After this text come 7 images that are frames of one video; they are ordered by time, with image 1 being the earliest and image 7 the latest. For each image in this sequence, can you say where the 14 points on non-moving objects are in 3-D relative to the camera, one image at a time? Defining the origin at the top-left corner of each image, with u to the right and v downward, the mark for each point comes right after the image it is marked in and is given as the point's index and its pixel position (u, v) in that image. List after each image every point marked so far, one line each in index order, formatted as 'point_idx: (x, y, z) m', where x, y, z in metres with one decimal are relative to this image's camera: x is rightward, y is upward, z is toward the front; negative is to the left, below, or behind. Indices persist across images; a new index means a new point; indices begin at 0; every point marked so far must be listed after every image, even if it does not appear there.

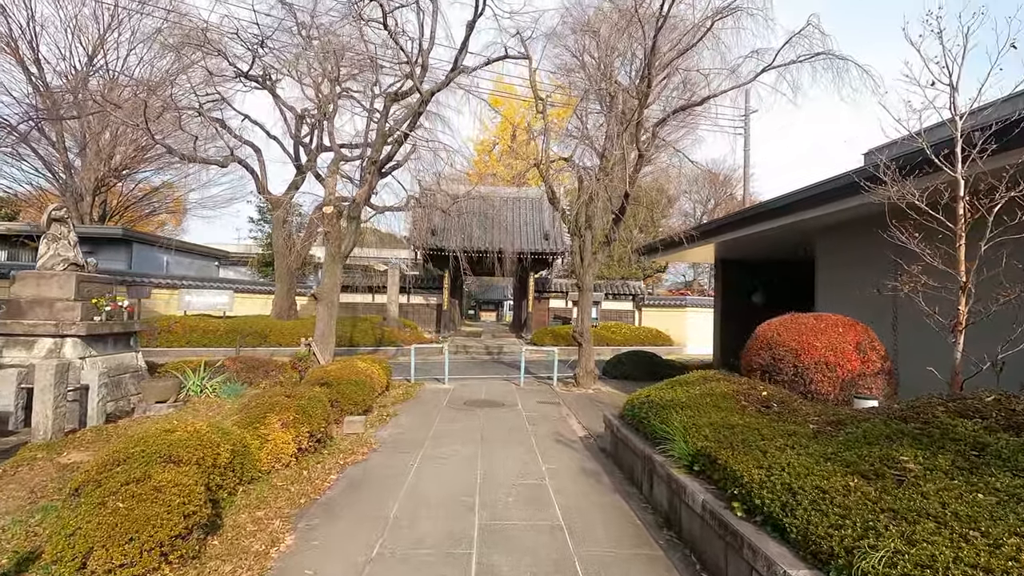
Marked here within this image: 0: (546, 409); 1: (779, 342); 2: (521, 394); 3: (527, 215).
0: (+0.5, -1.7, +7.5) m
1: (+2.0, -0.4, +4.1) m
2: (+0.1, -1.7, +8.6) m
3: (+0.6, +2.6, +19.9) m
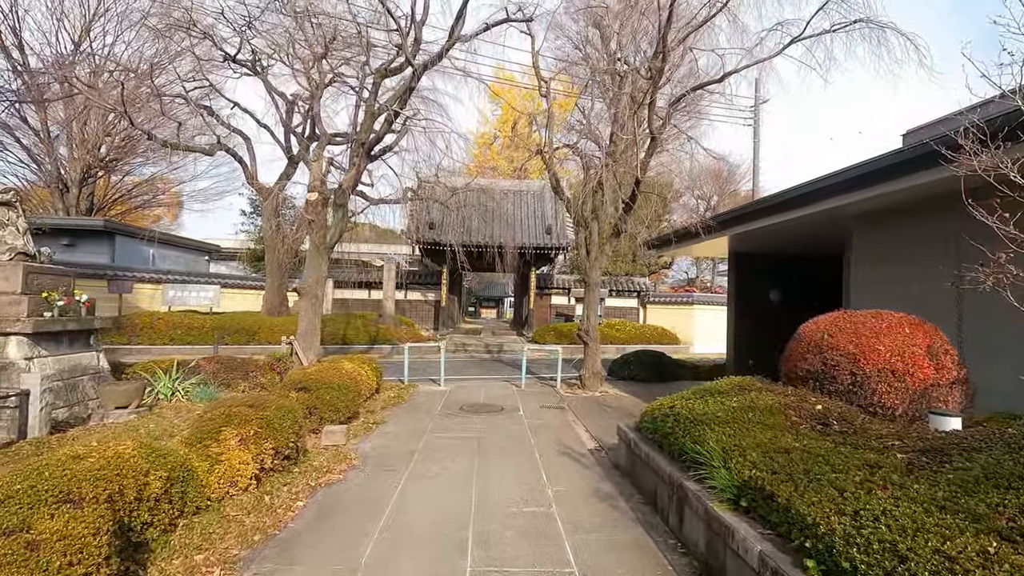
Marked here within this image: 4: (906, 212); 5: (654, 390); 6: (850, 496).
0: (+0.5, -1.6, +6.8) m
1: (+2.0, -0.4, +3.4) m
2: (+0.1, -1.6, +8.0) m
3: (+0.6, +2.7, +19.2) m
4: (+4.4, +0.8, +6.1) m
5: (+2.4, -1.8, +9.4) m
6: (+1.3, -0.8, +2.1) m
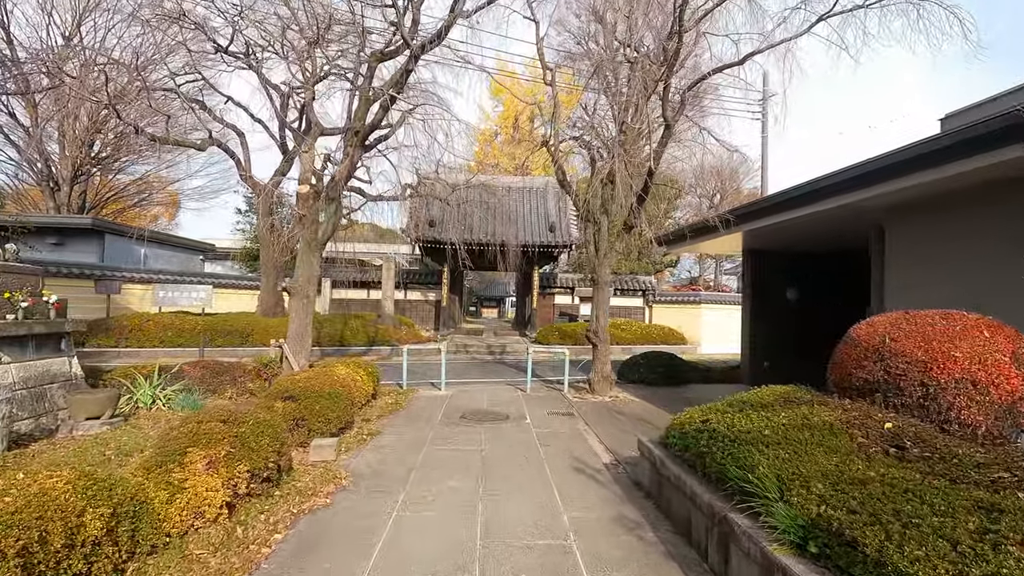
0: (+0.5, -1.6, +6.3) m
1: (+2.1, -0.3, +2.9) m
2: (+0.2, -1.6, +7.5) m
3: (+0.7, +2.7, +18.7) m
4: (+4.4, +0.9, +5.6) m
5: (+2.5, -1.7, +8.9) m
6: (+1.4, -0.8, +1.6) m
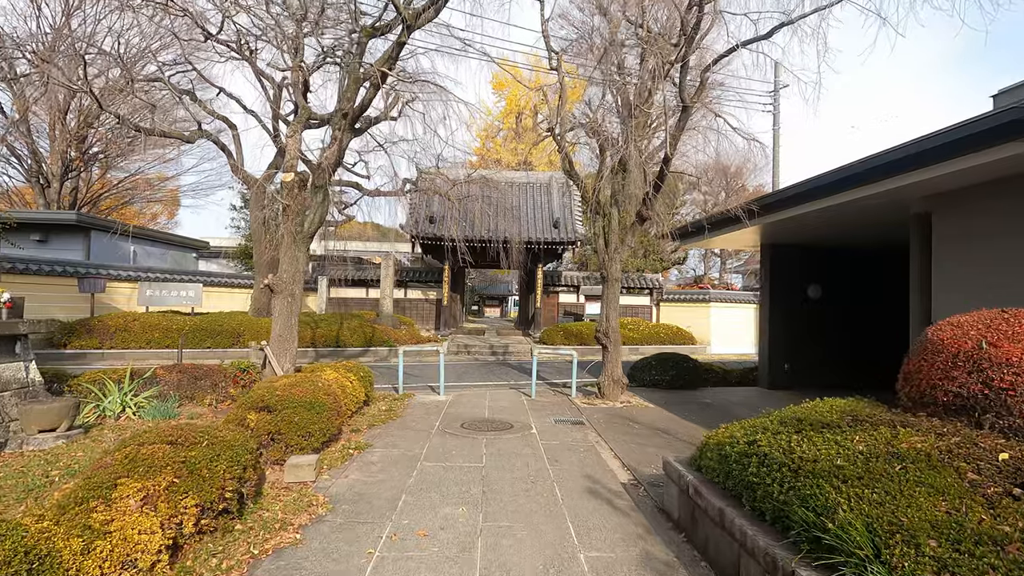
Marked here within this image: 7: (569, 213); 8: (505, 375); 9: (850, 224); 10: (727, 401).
0: (+0.6, -1.5, +5.7) m
1: (+2.1, -0.3, +2.3) m
2: (+0.3, -1.6, +6.9) m
3: (+0.8, +2.8, +18.1) m
4: (+4.5, +0.9, +5.0) m
5: (+2.6, -1.7, +8.4) m
6: (+1.4, -0.8, +1.0) m
7: (+1.9, +2.4, +17.6) m
8: (-0.1, -1.7, +10.8) m
9: (+4.7, +0.9, +7.5) m
10: (+3.3, -1.7, +8.3) m
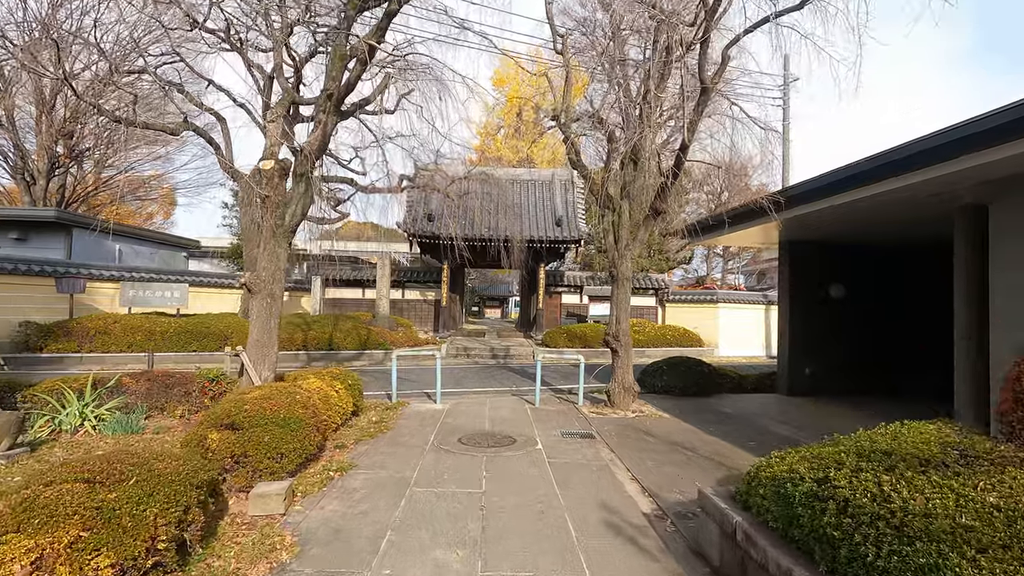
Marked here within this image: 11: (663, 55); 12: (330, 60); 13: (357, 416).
0: (+0.6, -1.5, +5.2) m
1: (+2.1, -0.3, +1.8) m
2: (+0.3, -1.5, +6.3) m
3: (+0.8, +2.8, +17.5) m
4: (+4.5, +0.9, +4.4) m
5: (+2.6, -1.7, +7.8) m
6: (+1.4, -0.7, +0.5) m
7: (+1.9, +2.4, +17.0) m
8: (-0.1, -1.7, +10.2) m
9: (+4.7, +0.9, +6.9) m
10: (+3.3, -1.7, +7.7) m
11: (+2.0, +3.0, +7.1) m
12: (-1.8, +2.3, +5.6) m
13: (-1.8, -1.5, +6.3) m
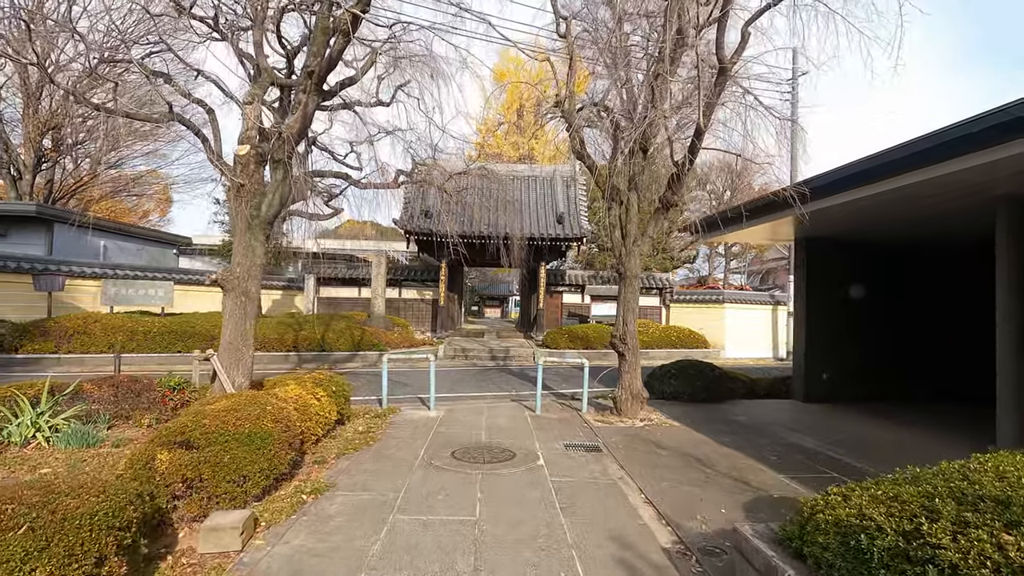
0: (+0.6, -1.5, +4.6) m
1: (+2.1, -0.3, +1.2) m
2: (+0.3, -1.5, +5.8) m
3: (+0.8, +2.8, +17.0) m
4: (+4.5, +0.9, +3.9) m
5: (+2.6, -1.7, +7.3) m
6: (+1.4, -0.7, 0.0) m
7: (+1.9, +2.4, +16.5) m
8: (-0.1, -1.7, +9.7) m
9: (+4.7, +0.9, +6.4) m
10: (+3.3, -1.7, +7.2) m
11: (+2.0, +3.0, +6.6) m
12: (-1.8, +2.3, +5.1) m
13: (-1.8, -1.4, +5.8) m
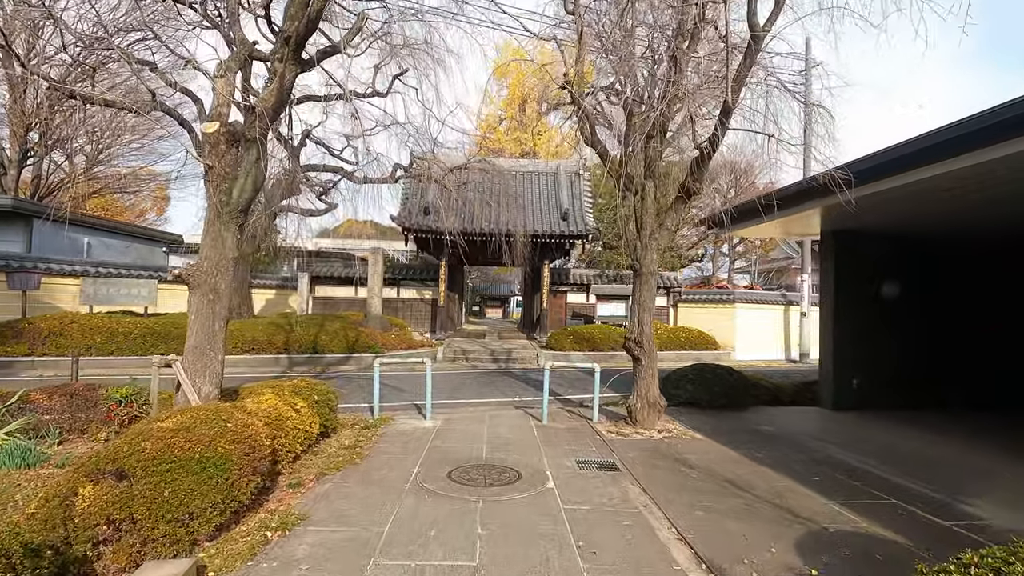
0: (+0.6, -1.5, +4.0) m
1: (+2.1, -0.3, +0.6) m
2: (+0.3, -1.5, +5.2) m
3: (+0.9, +2.8, +16.4) m
4: (+4.5, +1.0, +3.2) m
5: (+2.6, -1.6, +6.6) m
6: (+1.4, -0.7, -0.7) m
7: (+2.0, +2.5, +15.9) m
8: (-0.1, -1.7, +9.1) m
9: (+4.7, +0.9, +5.8) m
10: (+3.4, -1.7, +6.6) m
11: (+2.0, +3.1, +6.0) m
12: (-1.8, +2.4, +4.4) m
13: (-1.7, -1.4, +5.2) m
